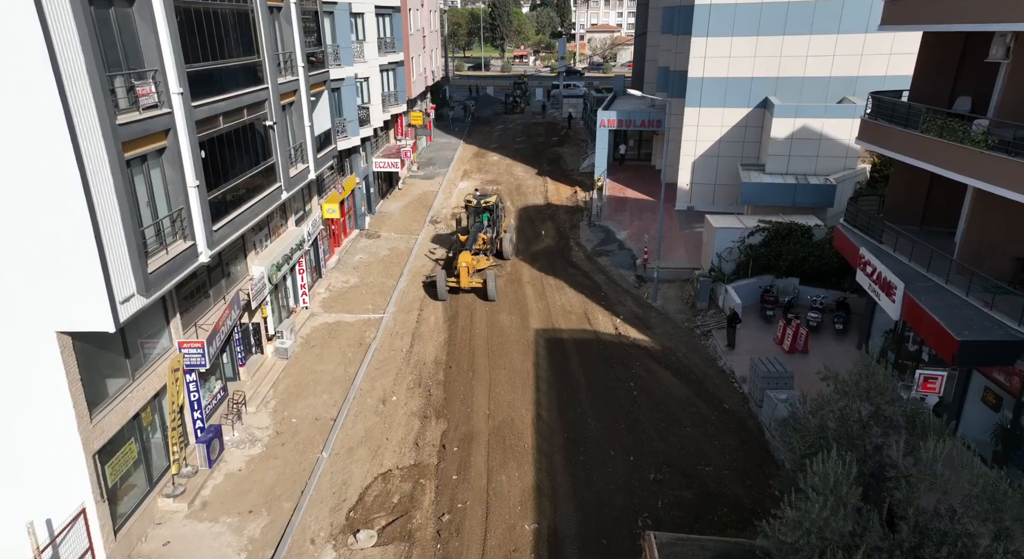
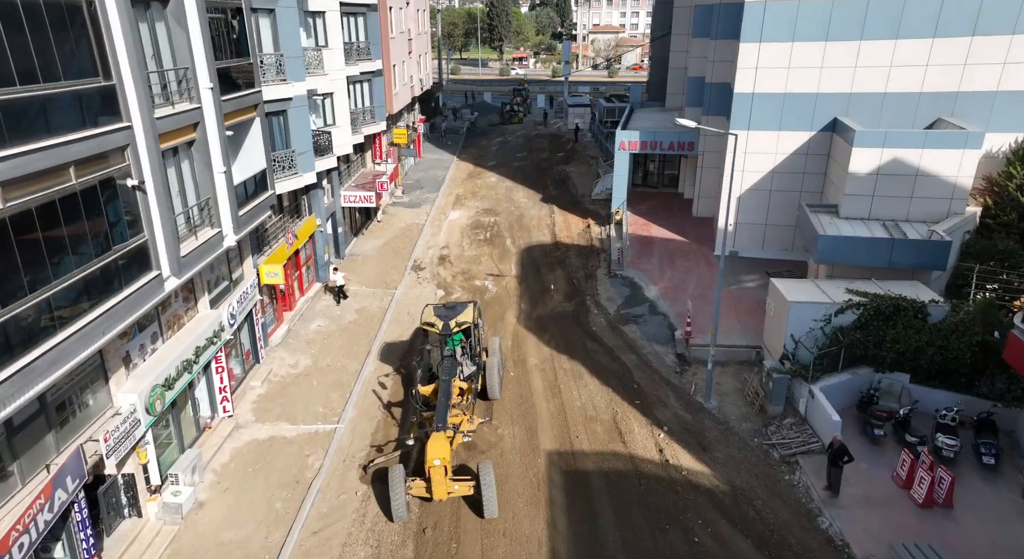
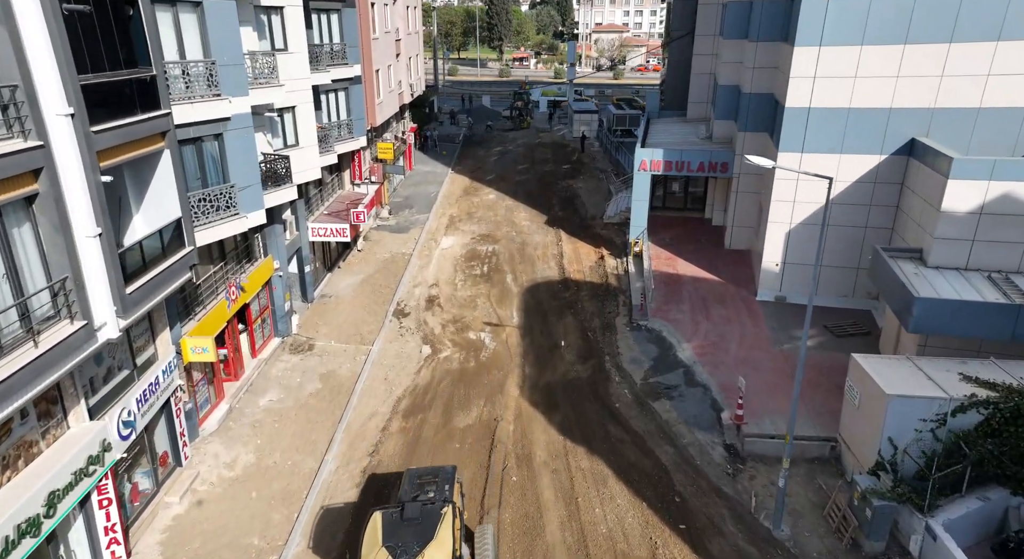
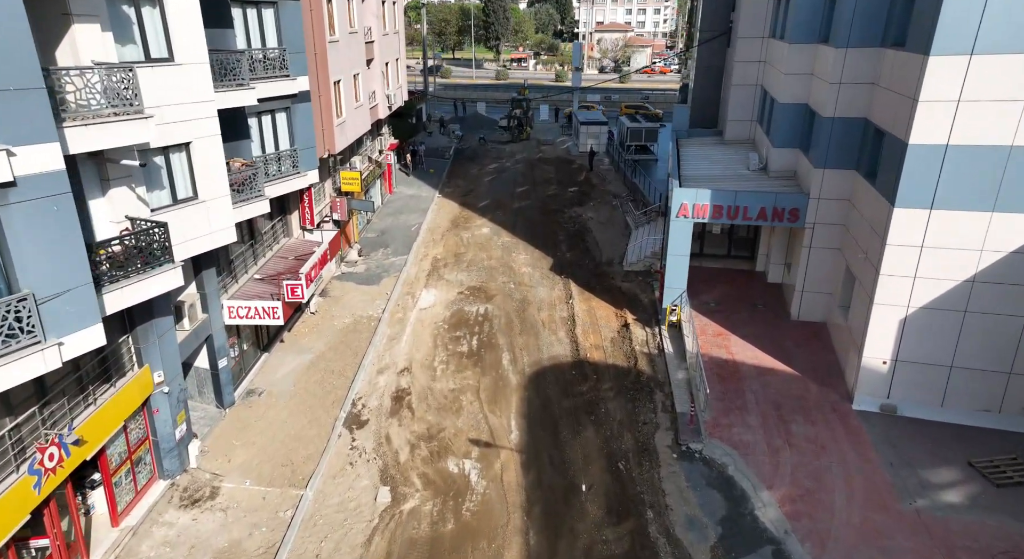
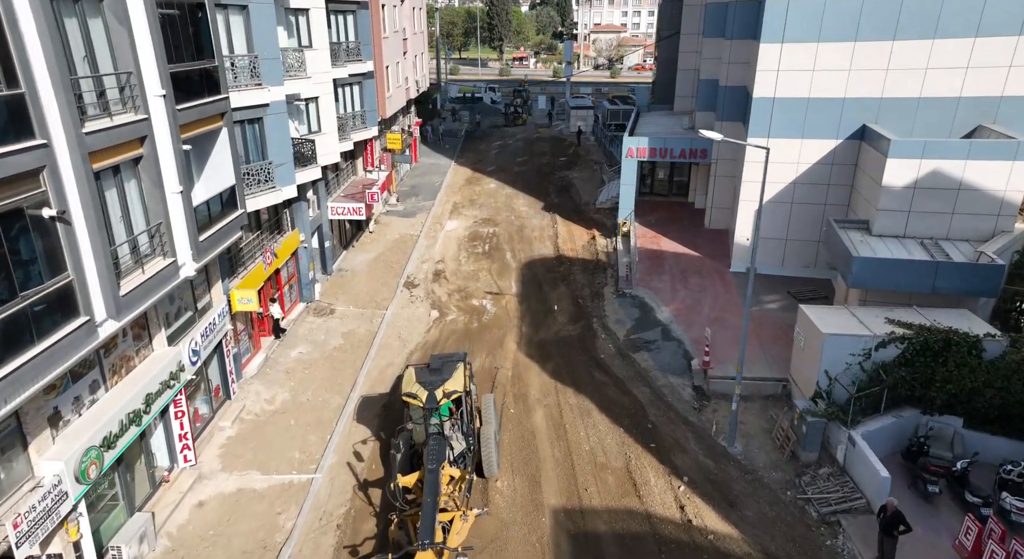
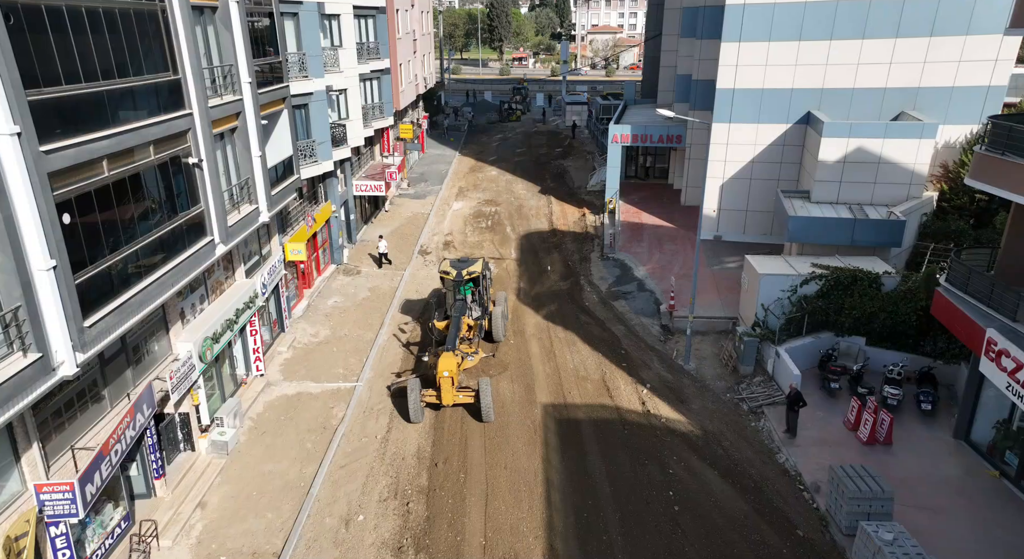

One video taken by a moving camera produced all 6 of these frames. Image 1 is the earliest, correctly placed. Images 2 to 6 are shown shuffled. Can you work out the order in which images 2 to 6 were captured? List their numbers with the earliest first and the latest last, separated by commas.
6, 2, 5, 3, 4
